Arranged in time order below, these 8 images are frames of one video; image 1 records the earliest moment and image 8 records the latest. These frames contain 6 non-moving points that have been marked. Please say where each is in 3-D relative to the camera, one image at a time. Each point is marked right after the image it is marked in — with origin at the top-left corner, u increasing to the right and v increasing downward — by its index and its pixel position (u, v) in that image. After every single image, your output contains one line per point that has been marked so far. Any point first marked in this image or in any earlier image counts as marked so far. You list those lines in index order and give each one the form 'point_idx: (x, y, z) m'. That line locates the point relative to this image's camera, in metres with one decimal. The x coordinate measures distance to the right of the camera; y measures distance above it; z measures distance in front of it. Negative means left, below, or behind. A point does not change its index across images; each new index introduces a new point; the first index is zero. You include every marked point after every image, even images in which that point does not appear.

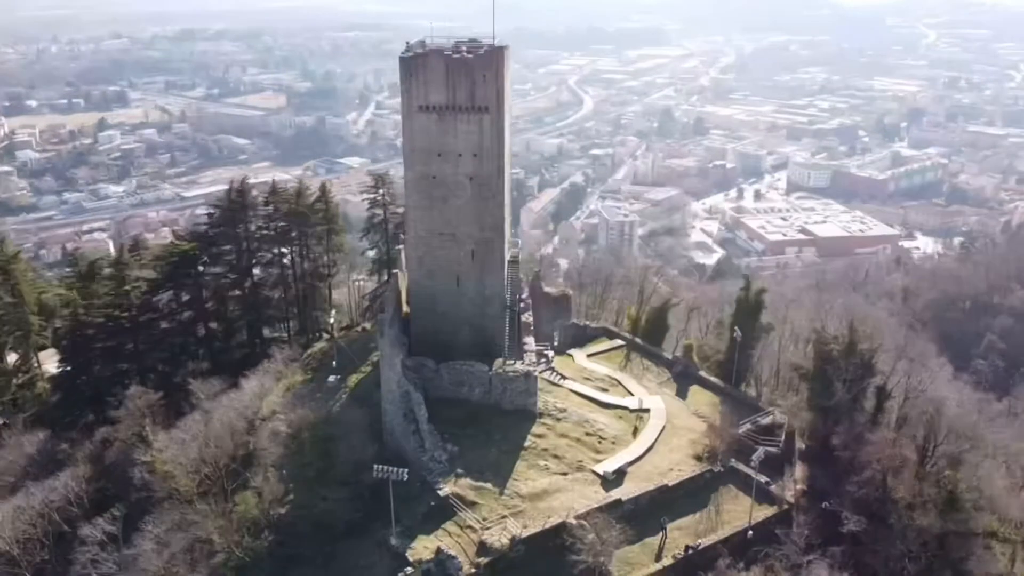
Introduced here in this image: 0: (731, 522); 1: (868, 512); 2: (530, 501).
0: (+5.2, -5.5, +19.3) m
1: (+8.6, -5.4, +19.5) m
2: (+0.4, -5.0, +19.2) m
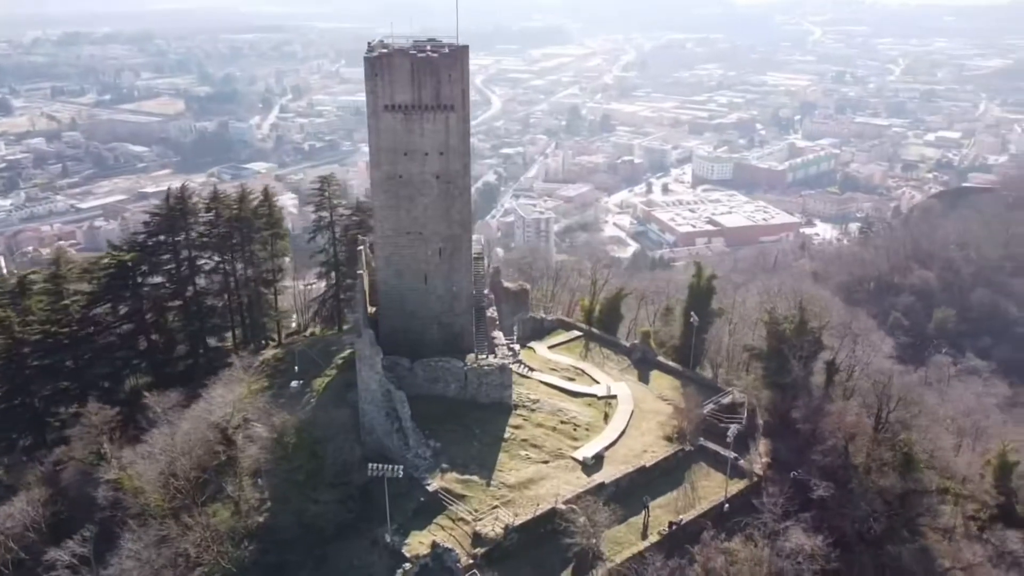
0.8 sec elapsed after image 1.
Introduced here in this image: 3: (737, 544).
0: (+4.8, -5.2, +20.2) m
1: (+8.2, -4.9, +20.8) m
2: (+0.1, -4.8, +19.6) m
3: (+5.1, -5.8, +18.5) m
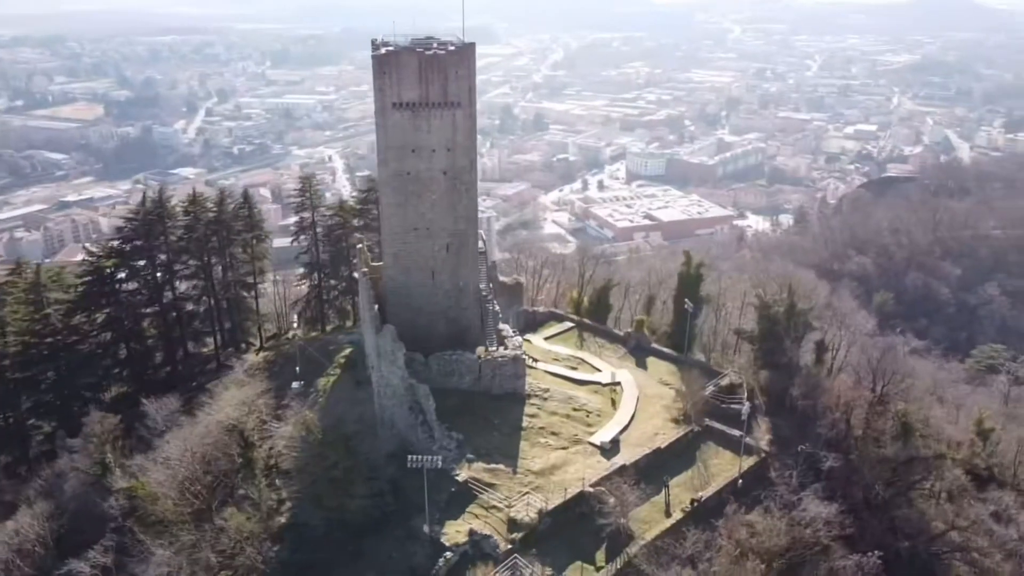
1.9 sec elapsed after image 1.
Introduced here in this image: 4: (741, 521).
0: (+5.4, -4.8, +21.1) m
1: (+8.7, -4.4, +21.9) m
2: (+0.8, -4.6, +20.1) m
3: (+5.8, -5.4, +19.4) m
4: (+5.4, -5.5, +19.1) m
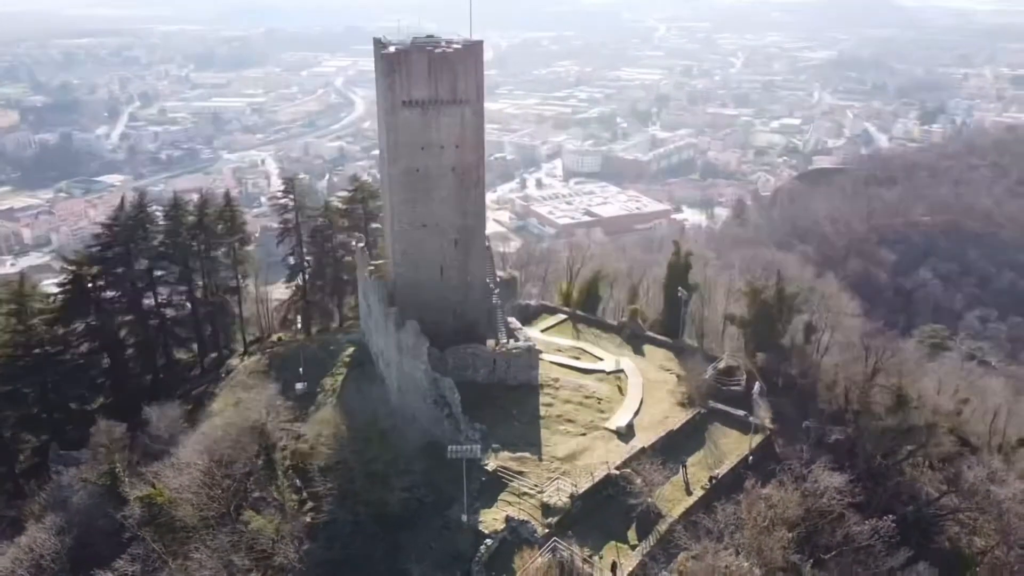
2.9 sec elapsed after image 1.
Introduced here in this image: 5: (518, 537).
0: (+6.0, -4.4, +22.0) m
1: (+9.1, -3.9, +23.1) m
2: (+1.4, -4.4, +20.6) m
3: (+6.5, -5.0, +20.3) m
4: (+6.1, -5.1, +20.1) m
5: (+0.1, -5.6, +18.3) m
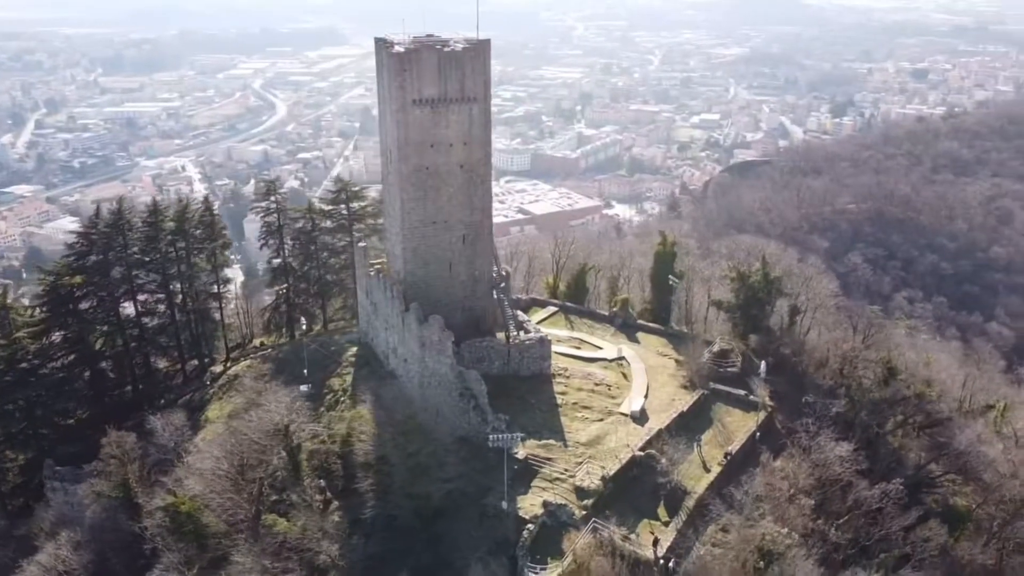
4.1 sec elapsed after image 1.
0: (+6.5, -4.0, +23.1) m
1: (+9.5, -3.3, +24.5) m
2: (+2.1, -4.1, +21.3) m
3: (+7.2, -4.6, +21.5) m
4: (+6.8, -4.7, +21.2) m
5: (+1.1, -5.4, +18.9) m
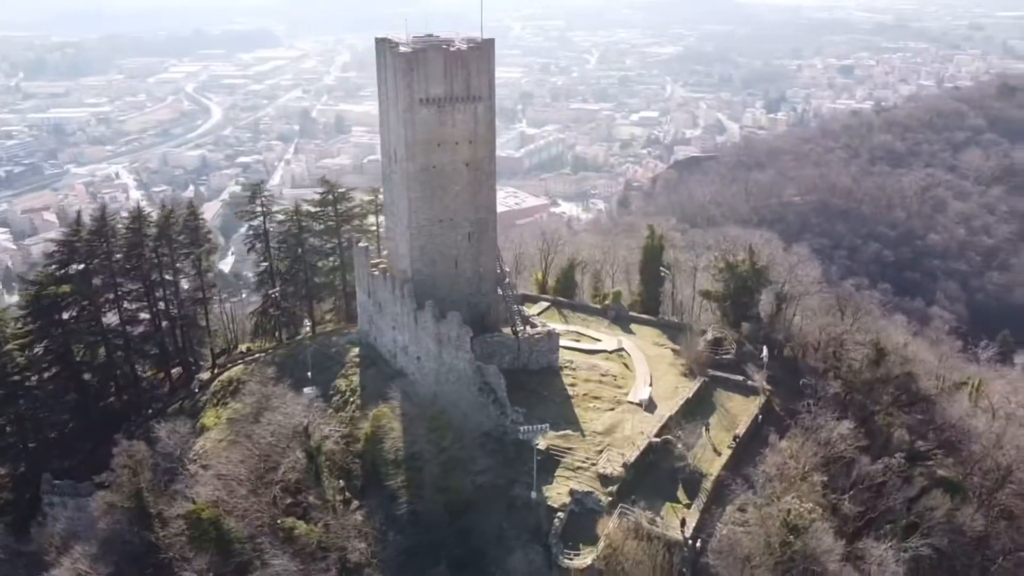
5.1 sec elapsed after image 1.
0: (+6.8, -3.7, +23.9) m
1: (+9.7, -2.9, +25.5) m
2: (+2.6, -3.9, +21.8) m
3: (+7.7, -4.2, +22.3) m
4: (+7.3, -4.3, +22.0) m
5: (+1.8, -5.2, +19.3) m
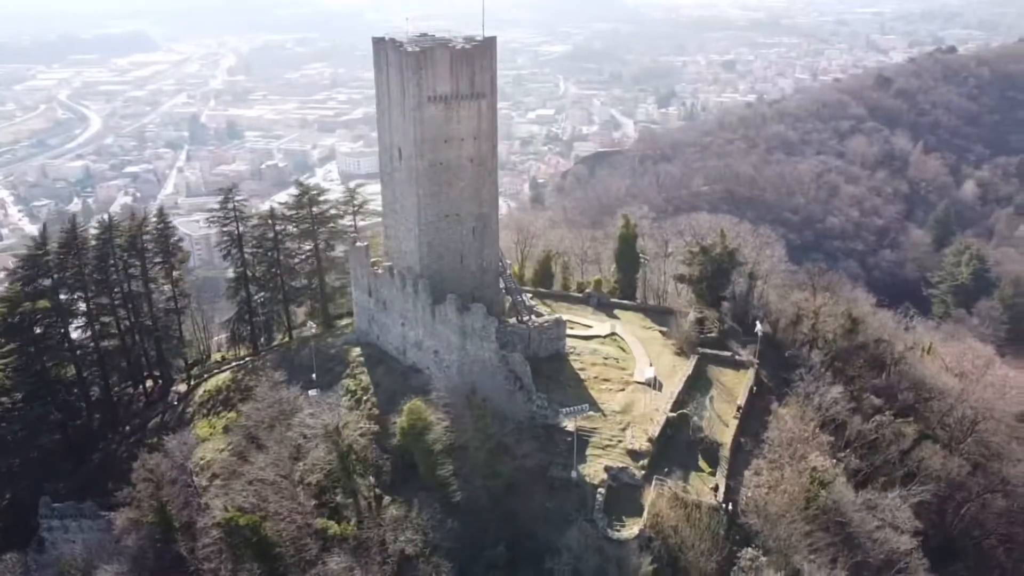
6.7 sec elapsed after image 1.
0: (+7.2, -3.0, +25.5) m
1: (+9.8, -2.2, +27.4) m
2: (+3.2, -3.5, +22.8) m
3: (+8.2, -3.5, +24.0) m
4: (+7.9, -3.7, +23.7) m
5: (+2.8, -4.8, +20.3) m
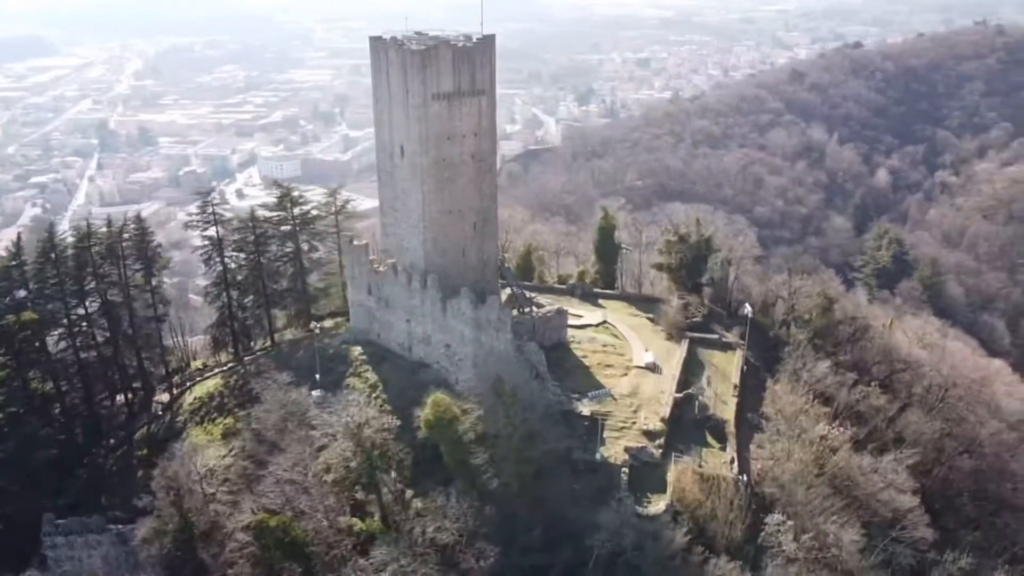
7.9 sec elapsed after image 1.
0: (+7.2, -2.5, +26.7) m
1: (+9.6, -1.6, +28.9) m
2: (+3.6, -3.1, +23.7) m
3: (+8.4, -3.0, +25.3) m
4: (+8.2, -3.1, +25.0) m
5: (+3.4, -4.5, +21.1) m
